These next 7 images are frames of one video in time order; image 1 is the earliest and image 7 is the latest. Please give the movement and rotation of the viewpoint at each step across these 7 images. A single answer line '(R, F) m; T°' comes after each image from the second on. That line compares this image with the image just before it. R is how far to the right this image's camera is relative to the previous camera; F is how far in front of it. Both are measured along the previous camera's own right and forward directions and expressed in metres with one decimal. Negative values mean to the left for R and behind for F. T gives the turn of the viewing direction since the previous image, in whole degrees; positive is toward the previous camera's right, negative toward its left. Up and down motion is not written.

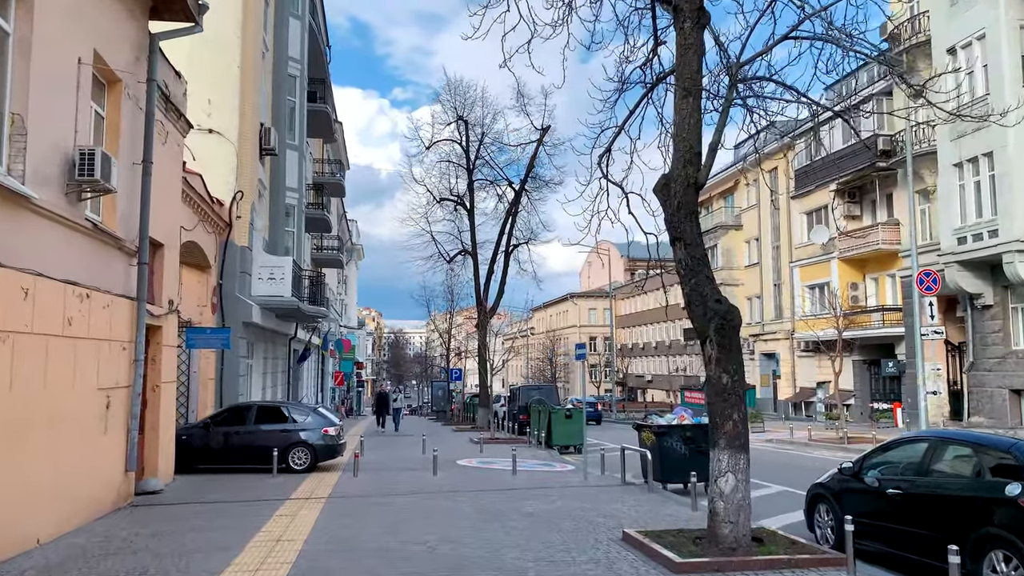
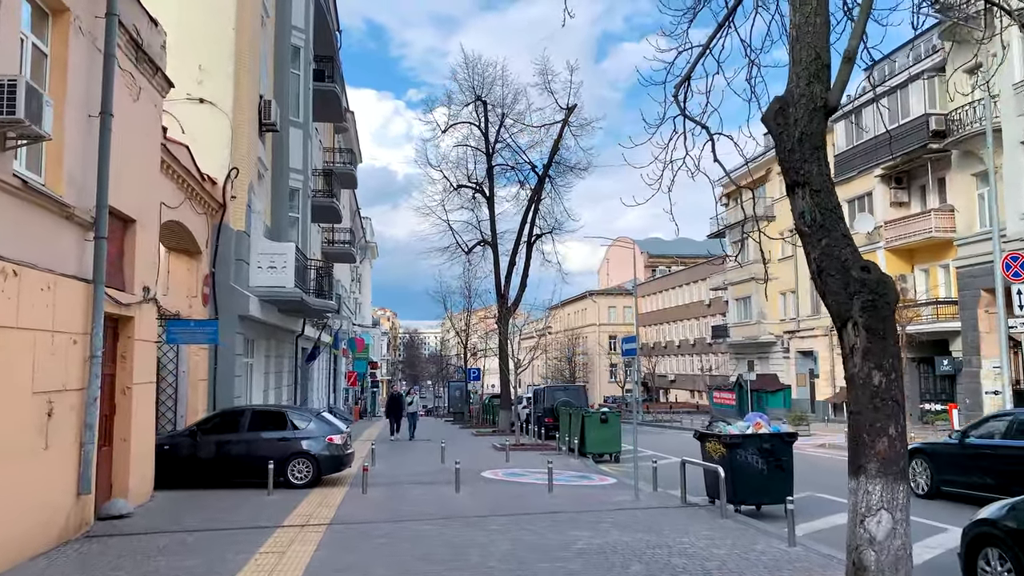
(-0.3, +2.1) m; -1°
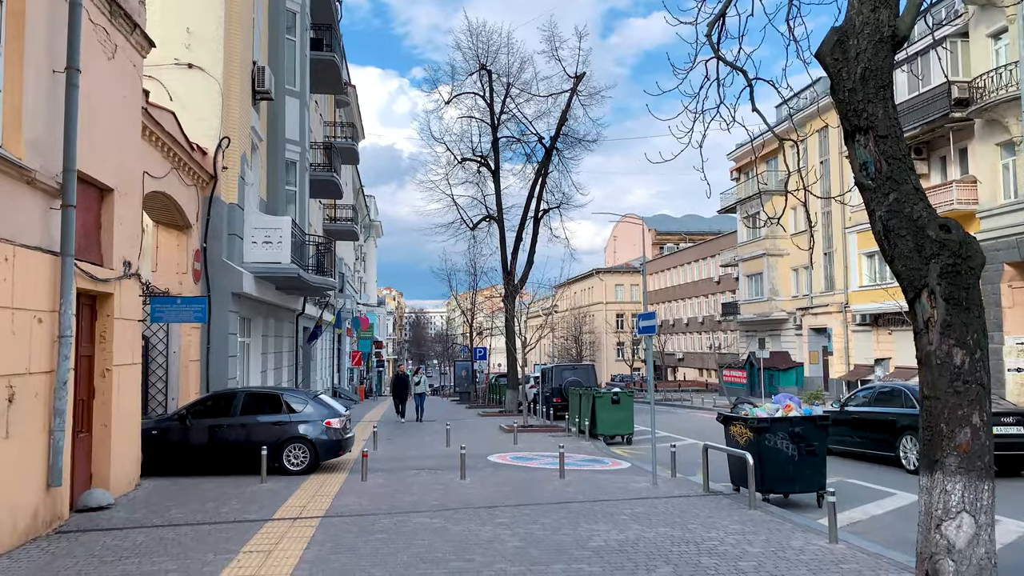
(0.0, +0.8) m; 0°
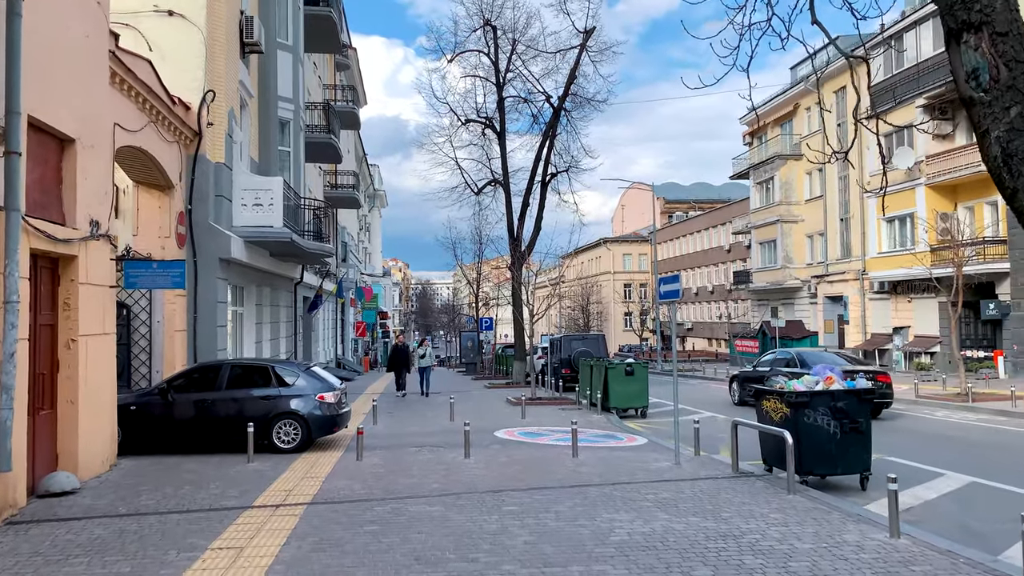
(0.0, +1.0) m; 0°
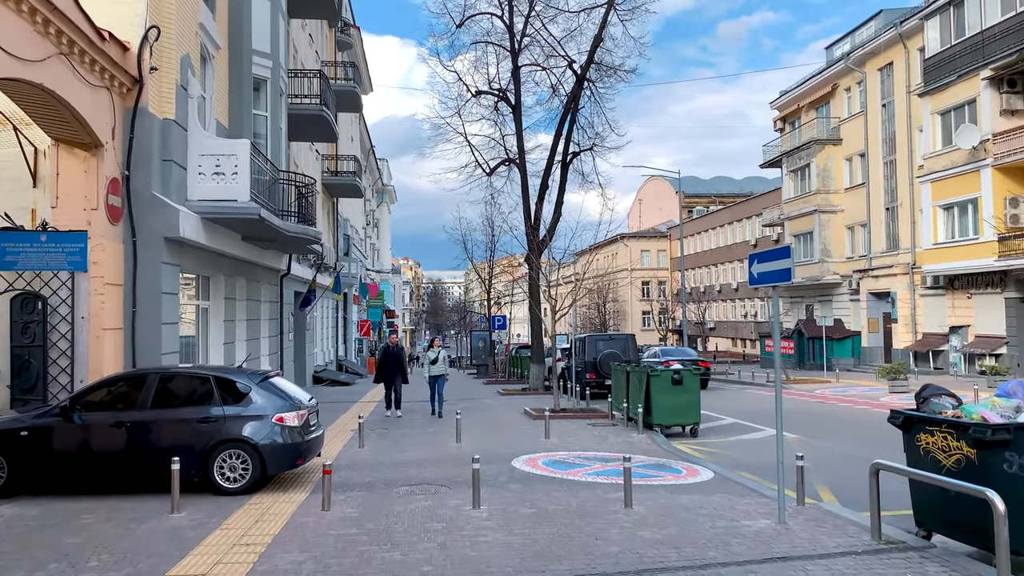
(-0.1, +2.9) m; -1°
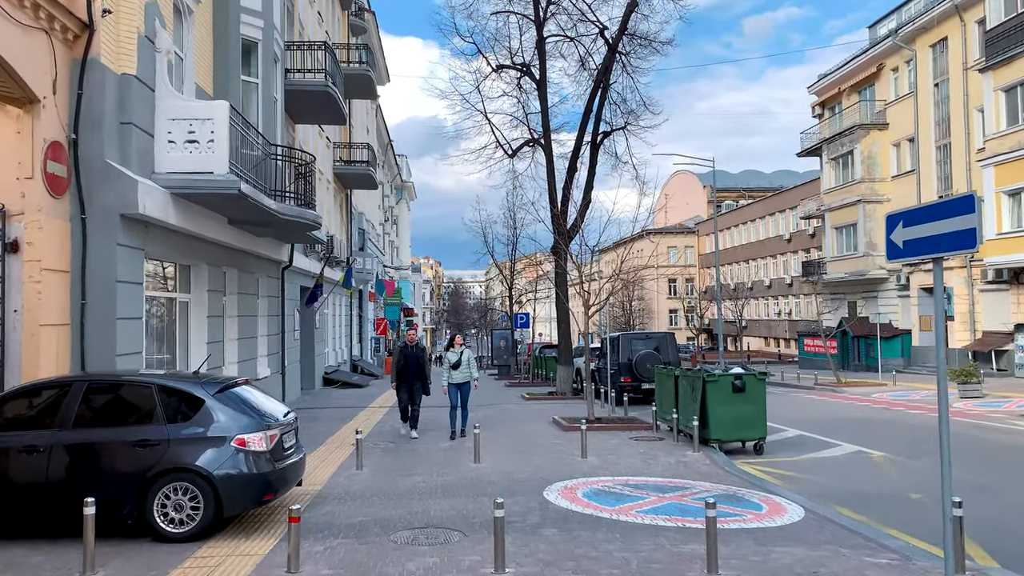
(-0.1, +2.1) m; -2°
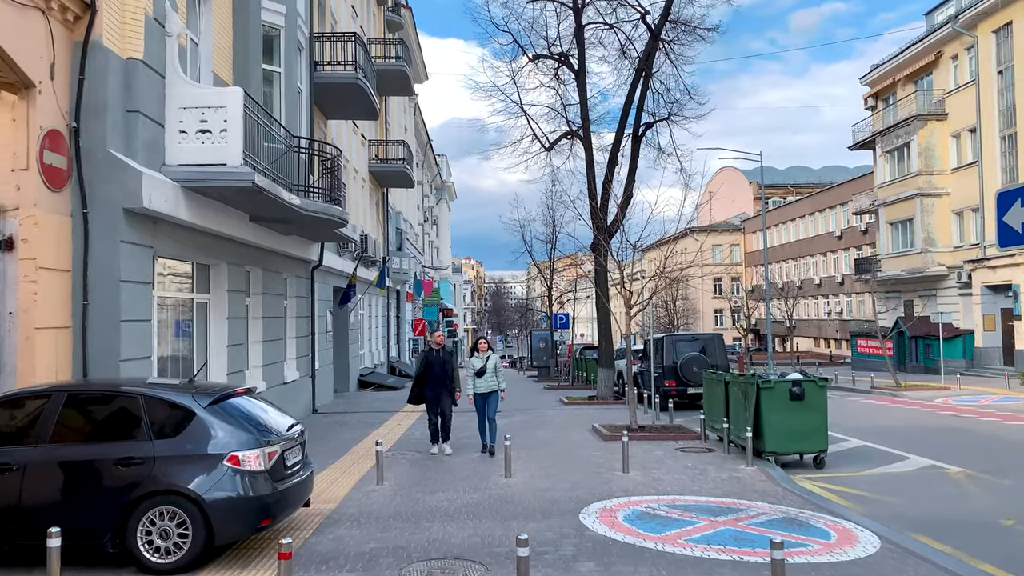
(+0.1, +0.8) m; -3°
